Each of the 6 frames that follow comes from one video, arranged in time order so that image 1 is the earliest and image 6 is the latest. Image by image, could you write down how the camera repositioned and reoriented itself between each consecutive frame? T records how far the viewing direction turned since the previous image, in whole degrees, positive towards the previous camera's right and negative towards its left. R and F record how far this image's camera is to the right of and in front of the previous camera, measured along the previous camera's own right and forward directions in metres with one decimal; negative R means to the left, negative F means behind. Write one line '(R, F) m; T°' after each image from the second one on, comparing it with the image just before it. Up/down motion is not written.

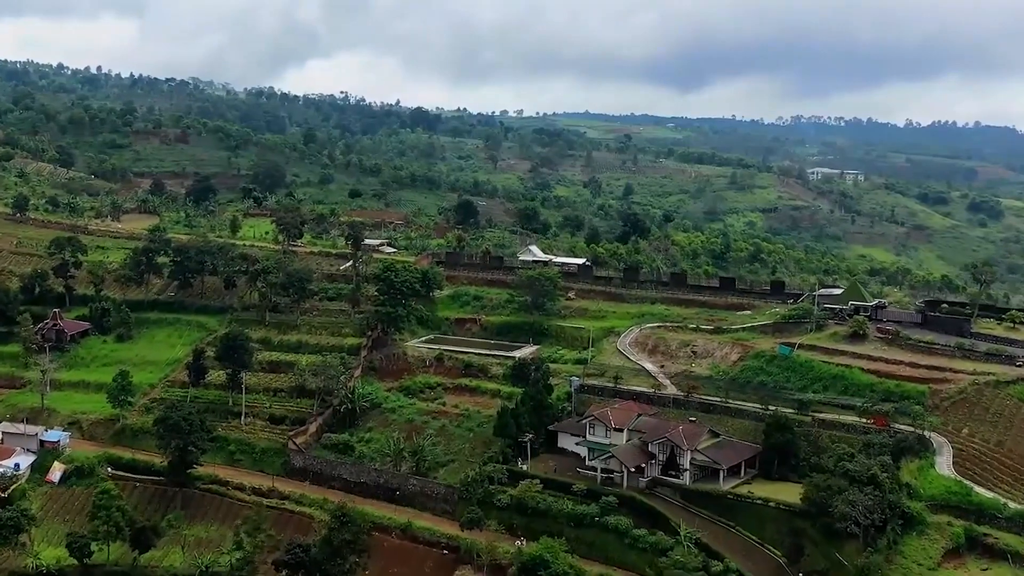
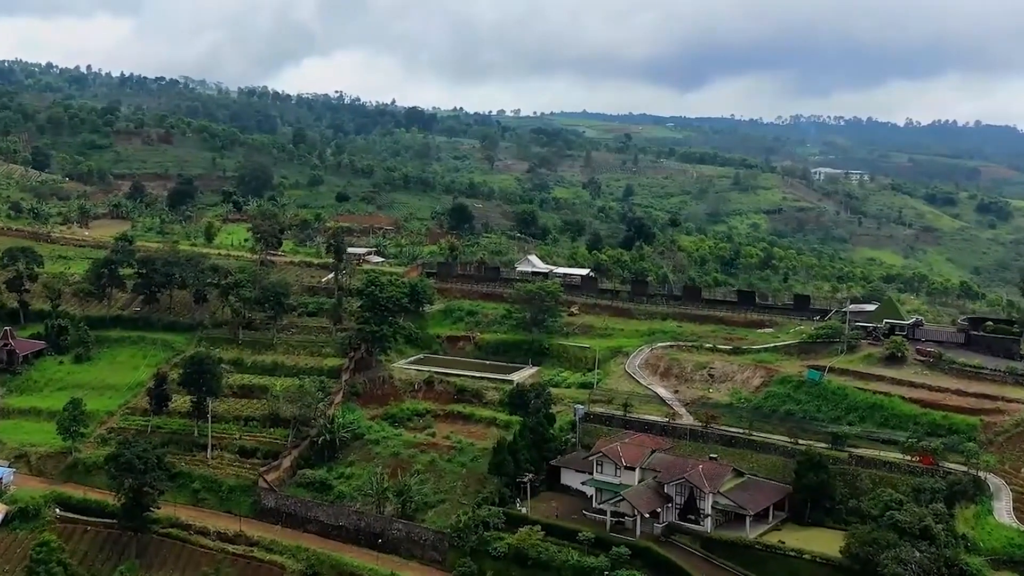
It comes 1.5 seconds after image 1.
(0.0, +4.1) m; 0°
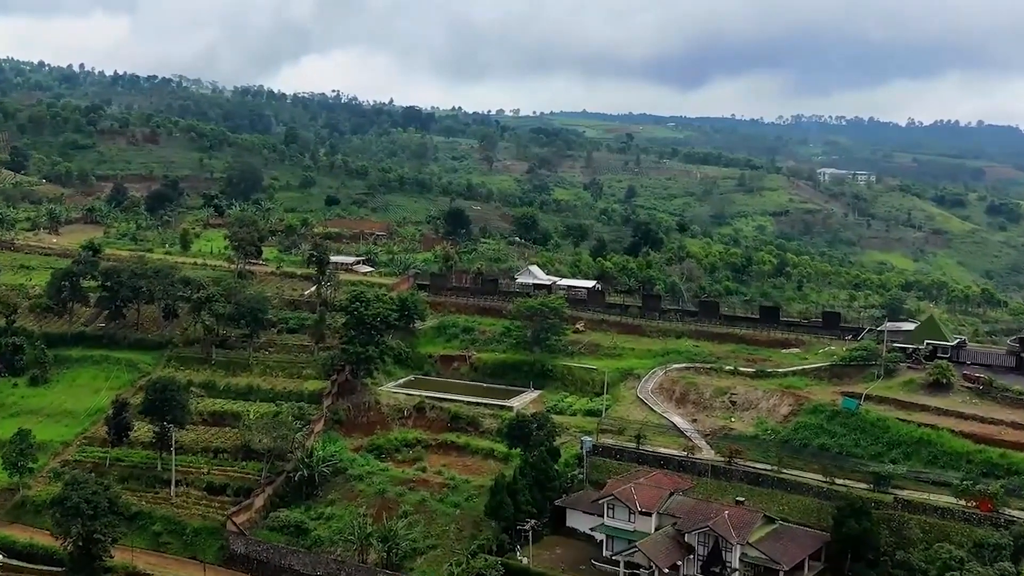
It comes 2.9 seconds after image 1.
(0.0, +3.7) m; 0°
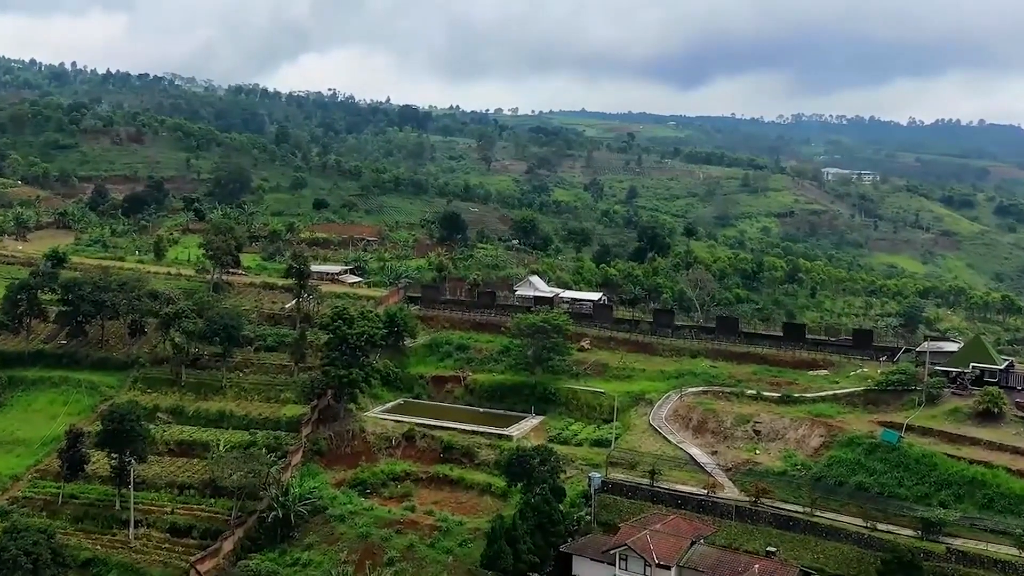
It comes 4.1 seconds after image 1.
(0.0, +3.4) m; 0°
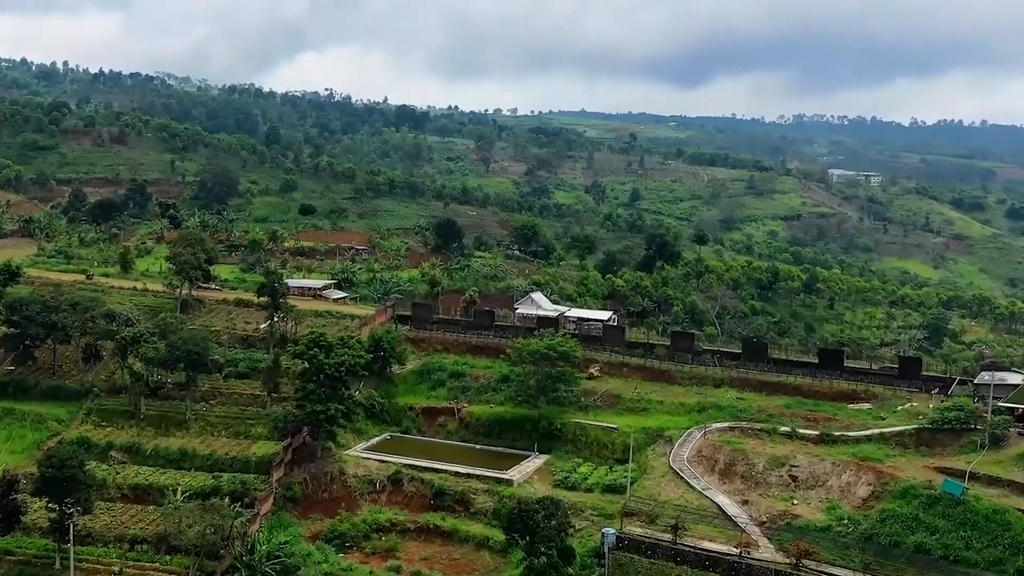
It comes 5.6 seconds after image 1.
(-0.1, +3.8) m; 0°
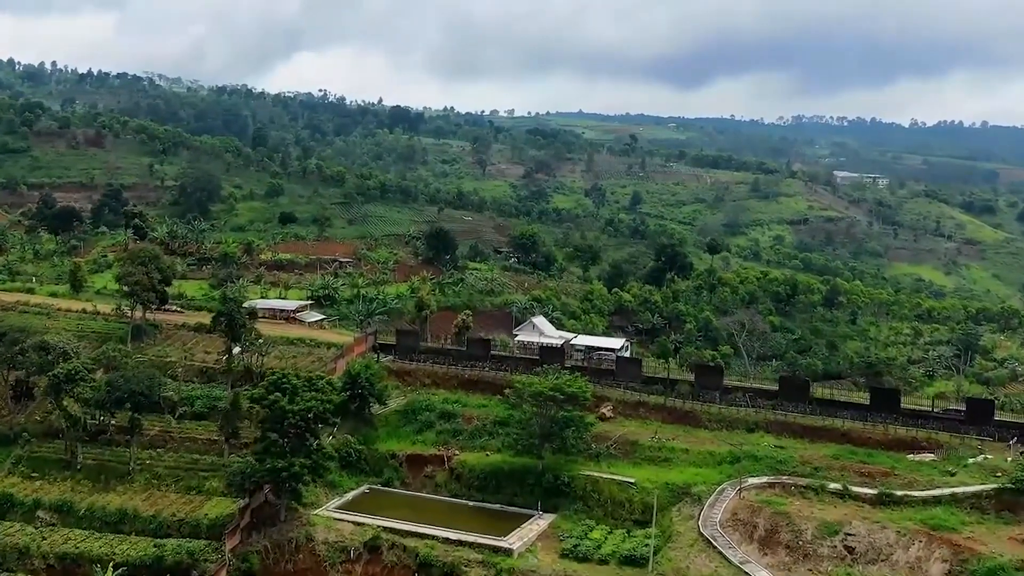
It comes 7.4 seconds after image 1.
(-0.1, +4.4) m; 0°
